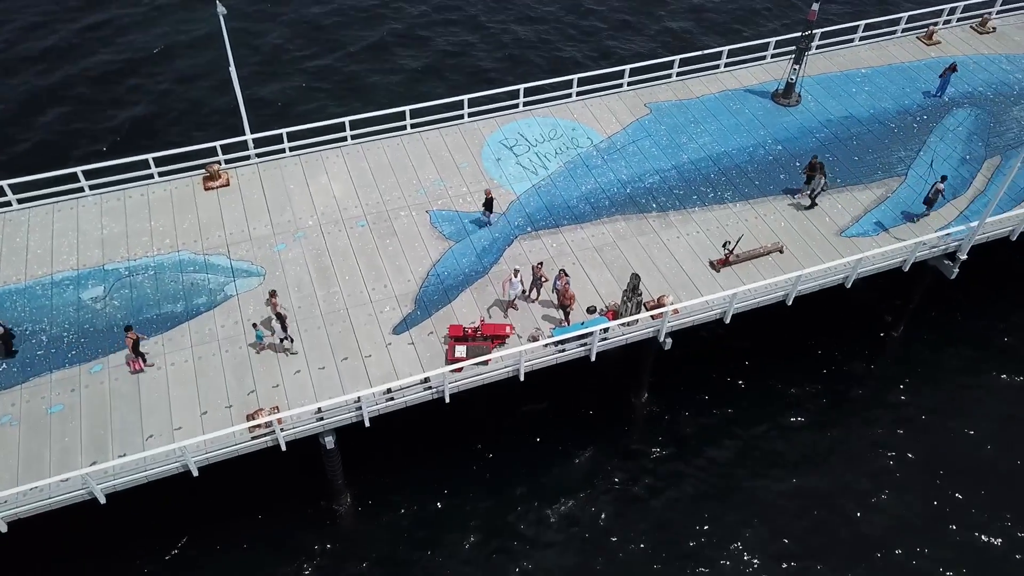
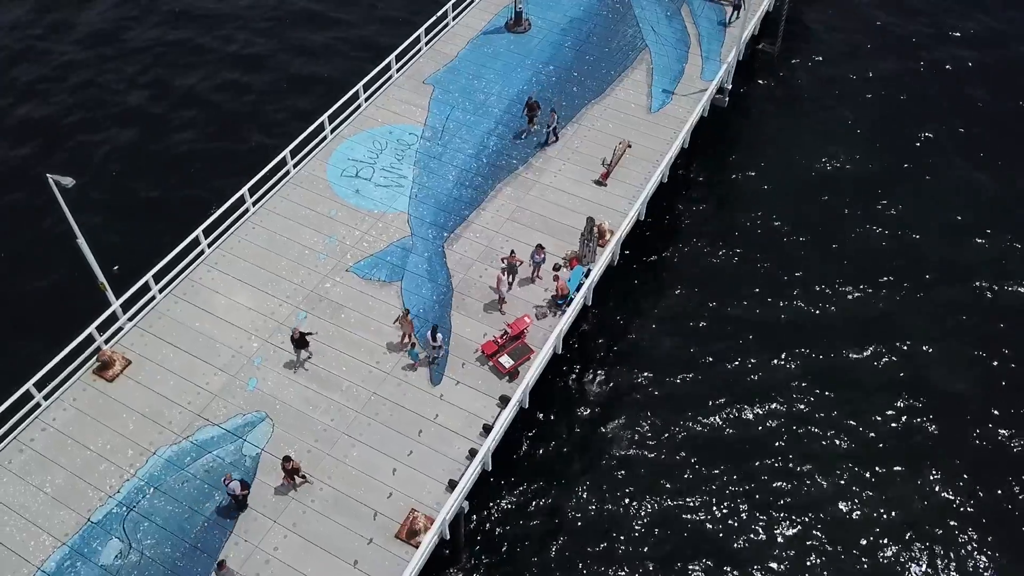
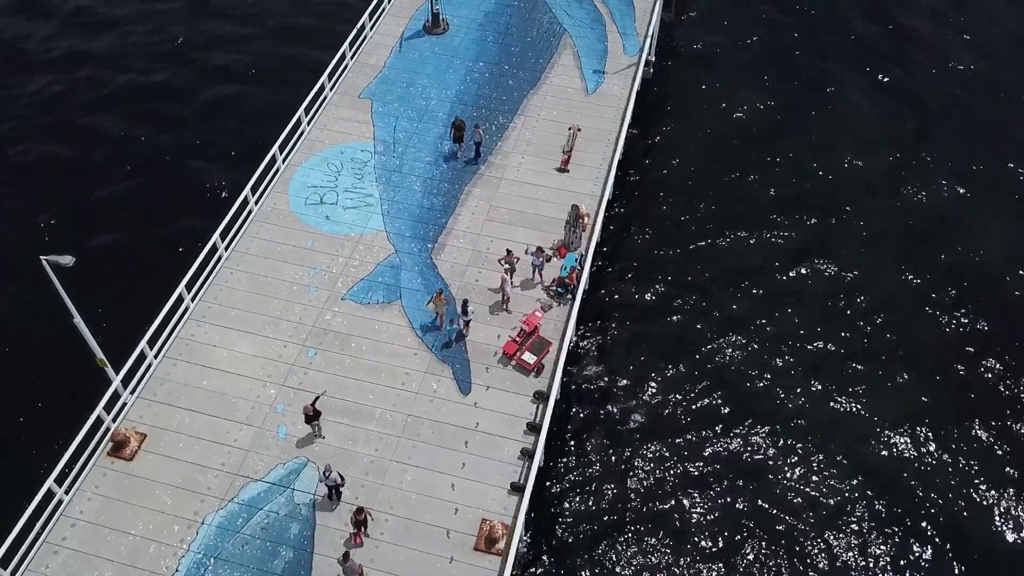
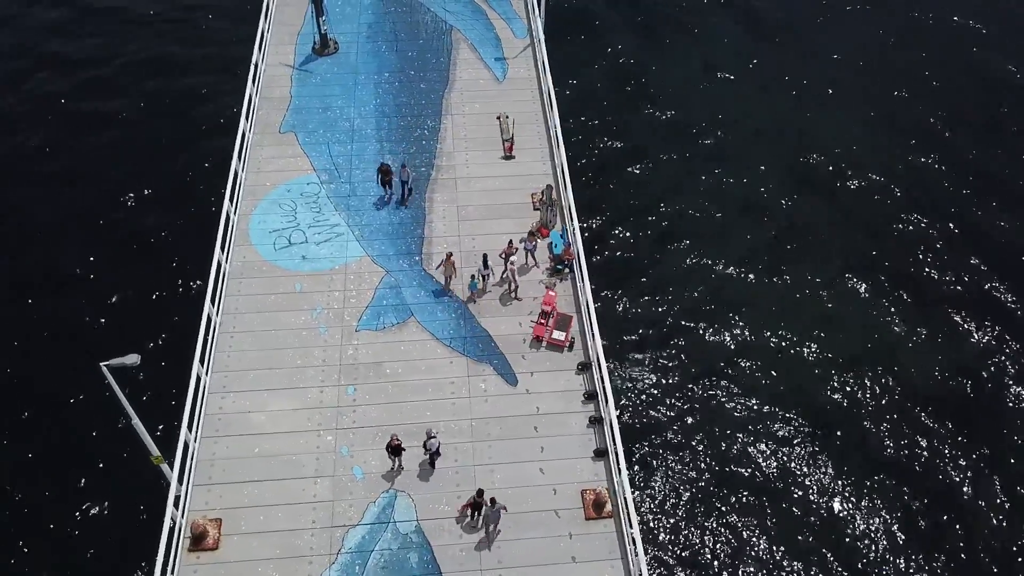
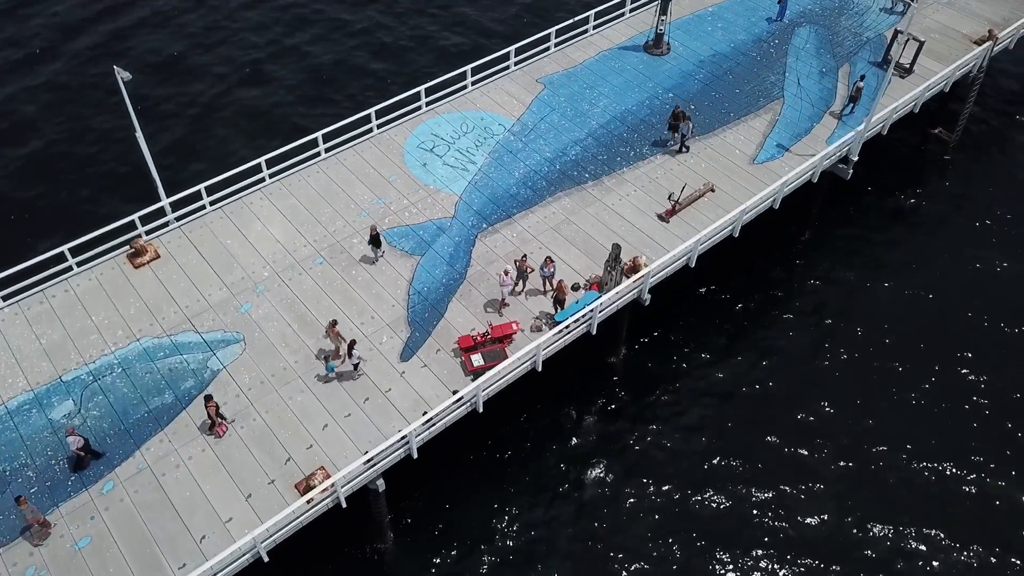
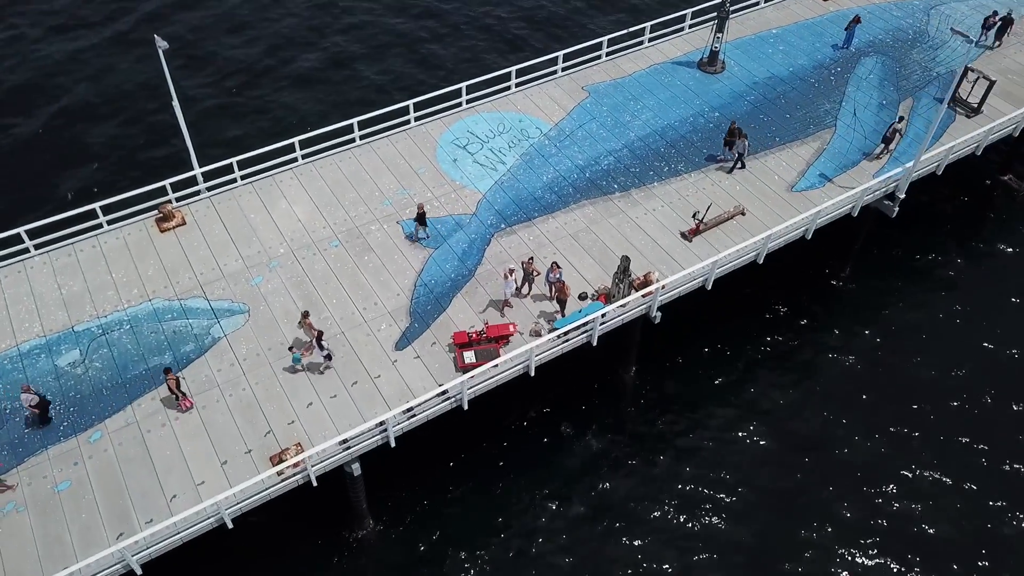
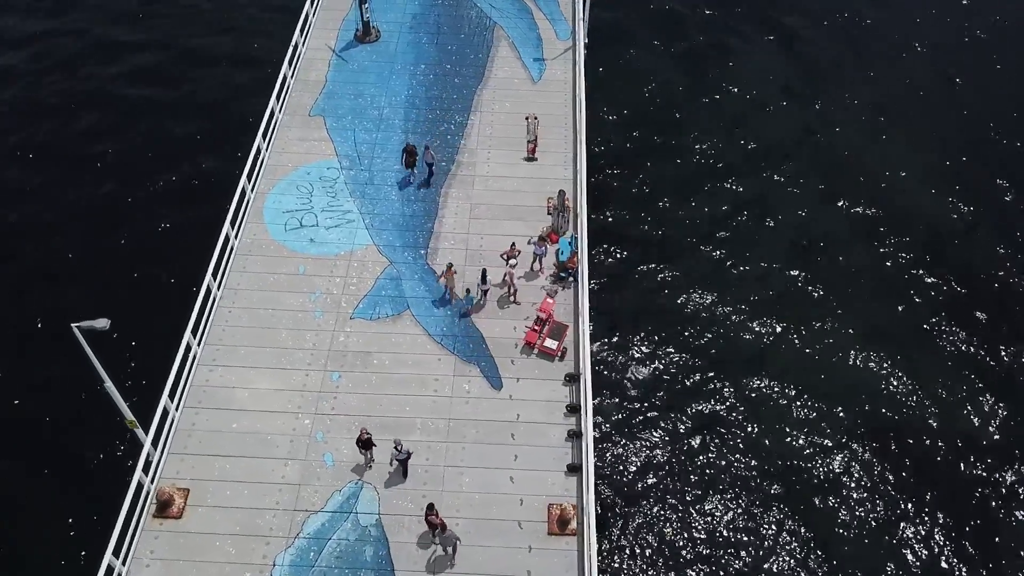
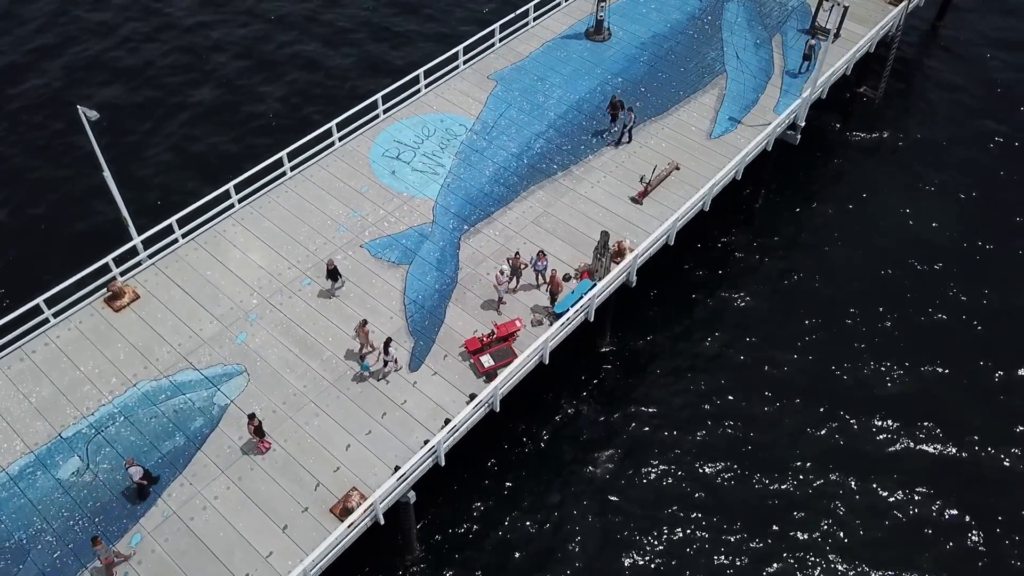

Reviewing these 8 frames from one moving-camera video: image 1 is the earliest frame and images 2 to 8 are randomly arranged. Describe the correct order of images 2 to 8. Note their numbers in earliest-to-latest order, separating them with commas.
6, 5, 8, 2, 3, 7, 4
